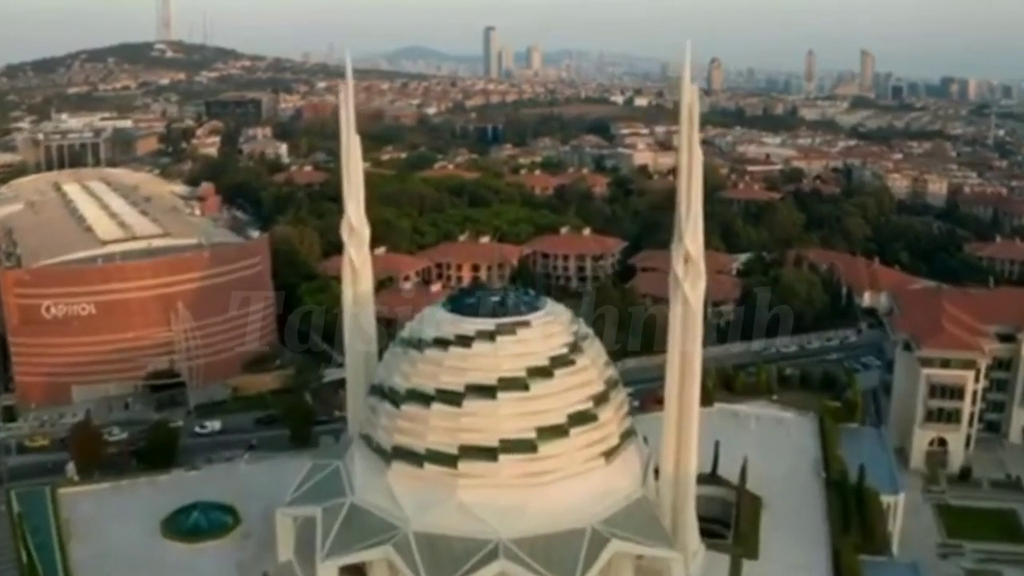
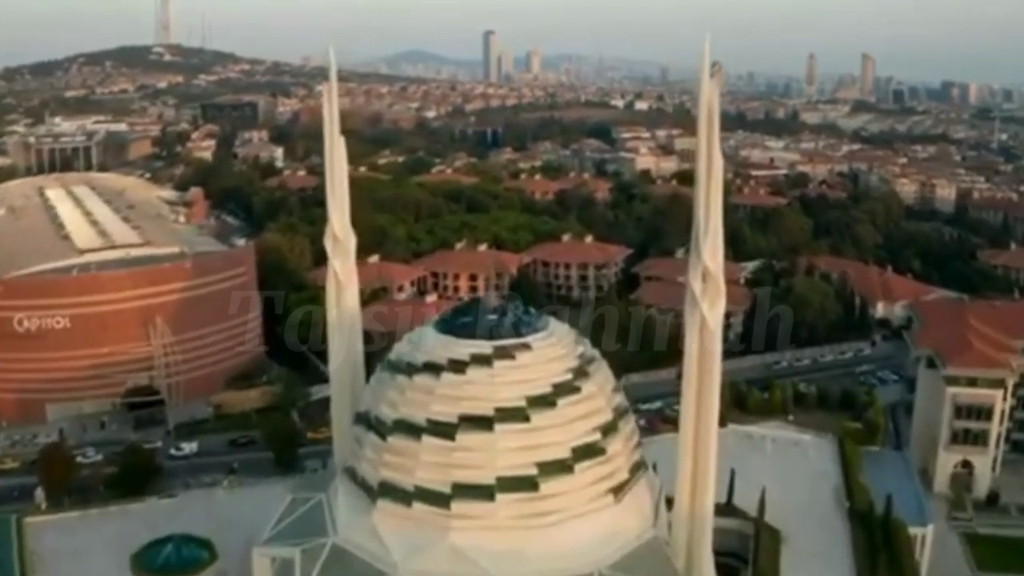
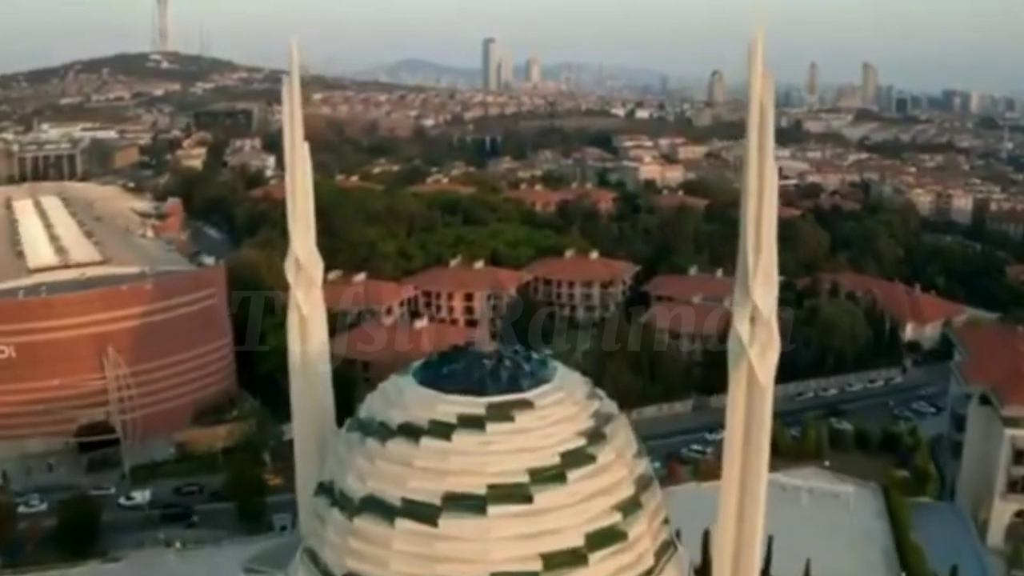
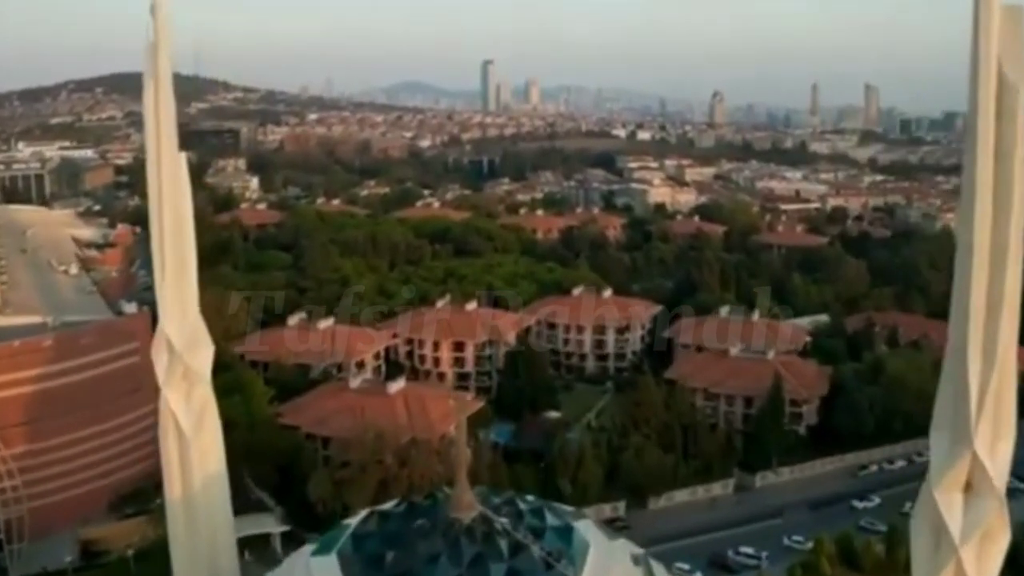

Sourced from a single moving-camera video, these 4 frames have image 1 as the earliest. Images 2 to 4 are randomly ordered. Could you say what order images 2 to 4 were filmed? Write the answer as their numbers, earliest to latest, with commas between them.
2, 3, 4
